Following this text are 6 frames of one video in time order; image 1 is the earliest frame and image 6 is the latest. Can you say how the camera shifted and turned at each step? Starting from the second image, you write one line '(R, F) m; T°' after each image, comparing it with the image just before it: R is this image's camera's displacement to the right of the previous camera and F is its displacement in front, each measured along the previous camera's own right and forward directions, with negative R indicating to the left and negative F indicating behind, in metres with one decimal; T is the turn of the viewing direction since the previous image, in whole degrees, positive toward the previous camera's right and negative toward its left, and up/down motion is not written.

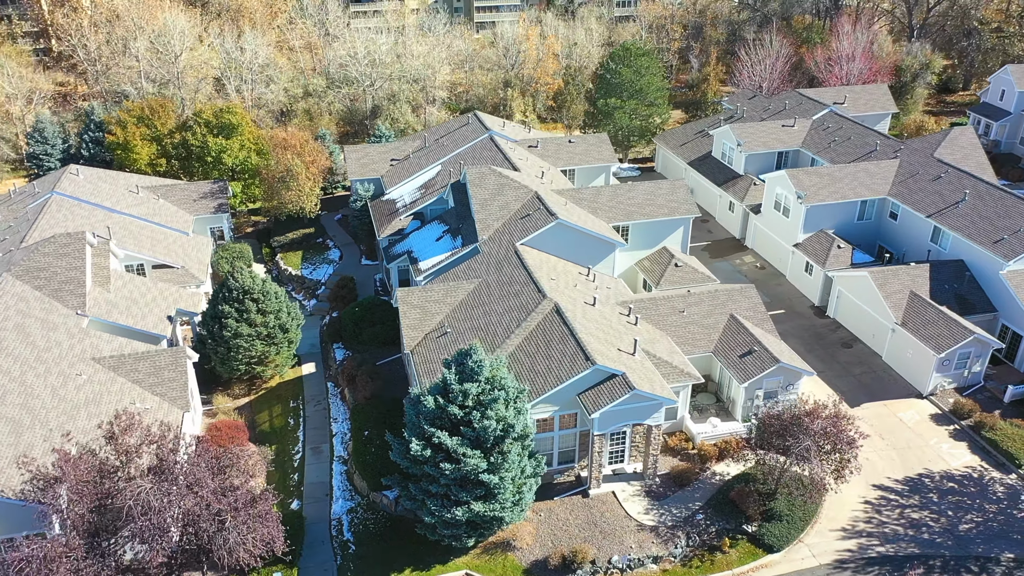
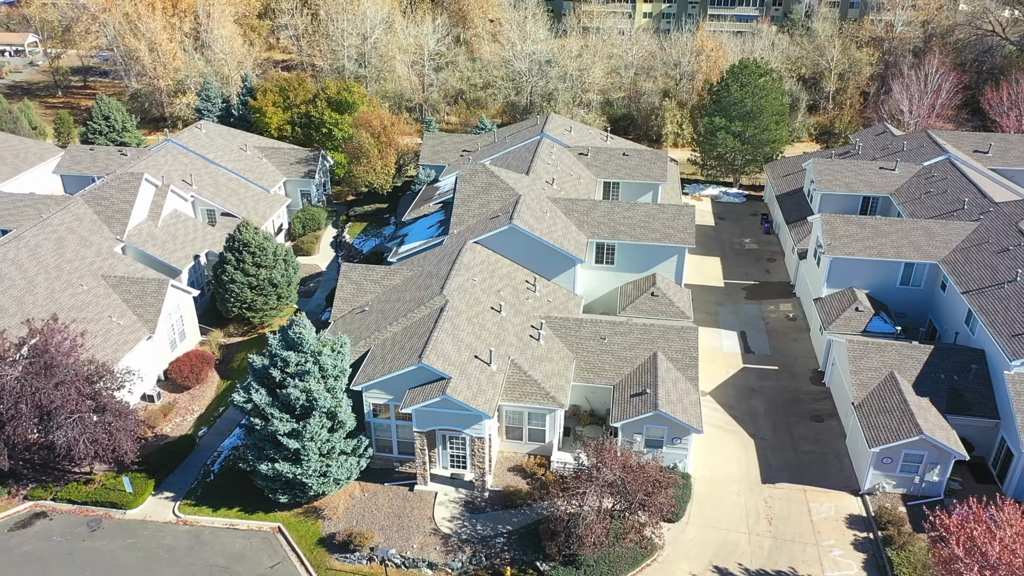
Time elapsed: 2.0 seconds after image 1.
(+13.6, +2.1) m; -20°
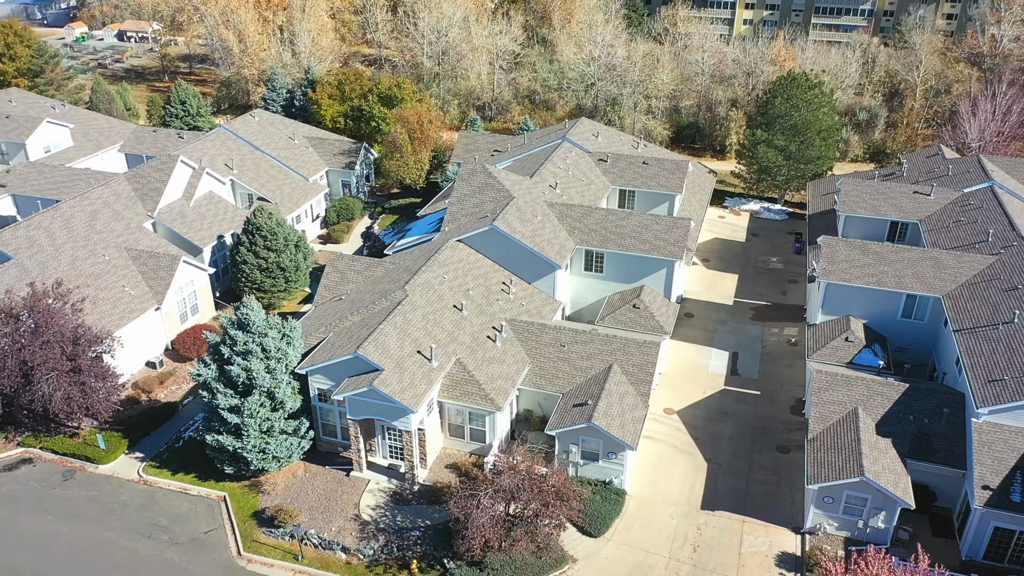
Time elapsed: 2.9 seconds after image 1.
(+5.8, +0.3) m; -8°
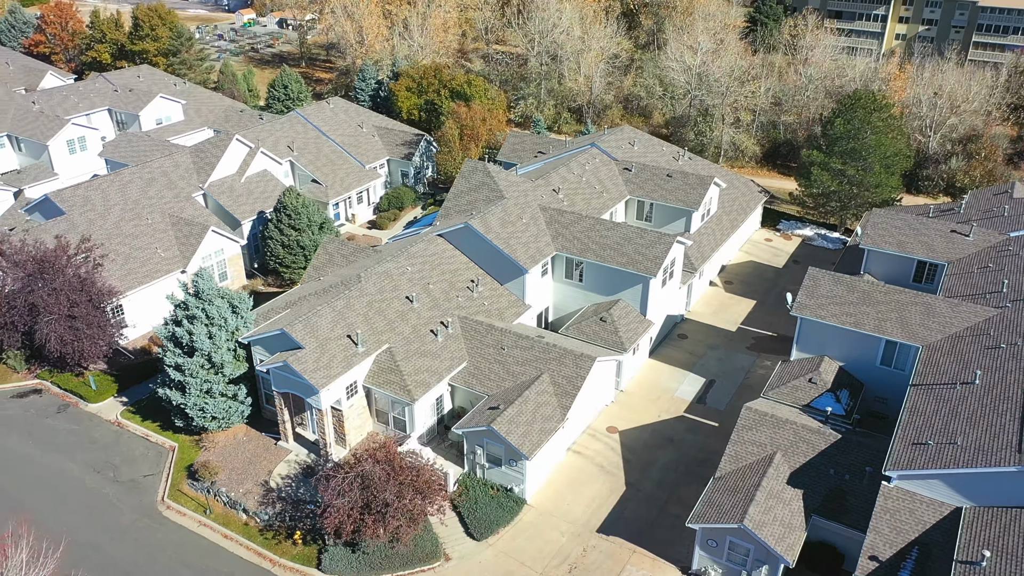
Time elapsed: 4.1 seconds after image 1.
(+8.2, +0.7) m; -12°
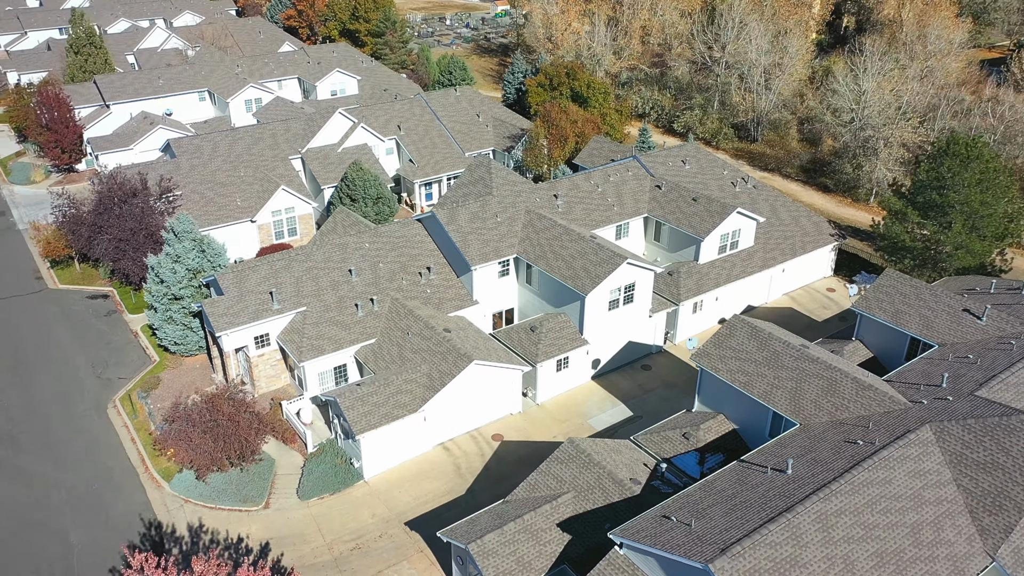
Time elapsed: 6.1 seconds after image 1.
(+13.8, +2.2) m; -20°
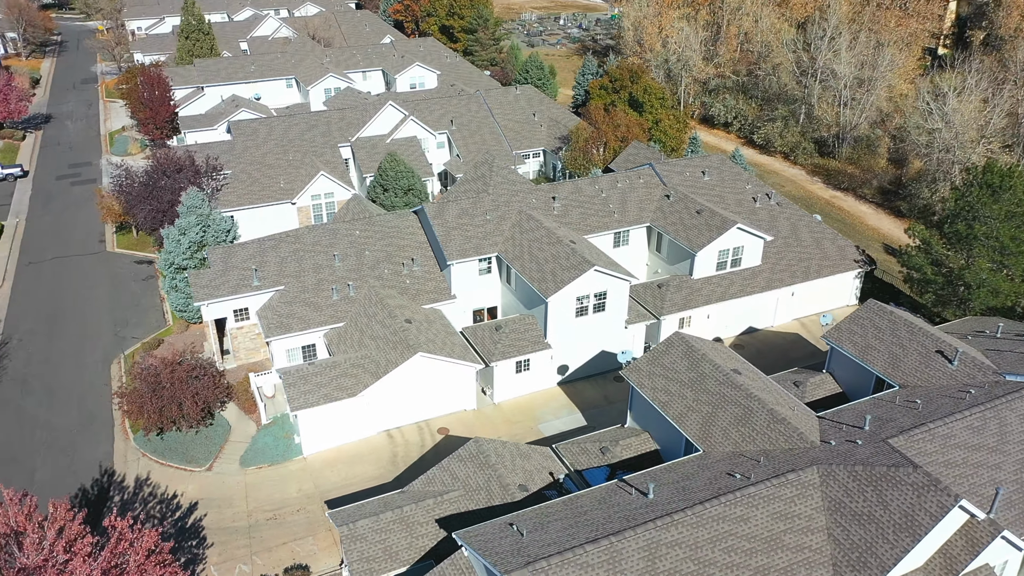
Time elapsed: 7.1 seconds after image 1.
(+6.7, +0.5) m; -10°
